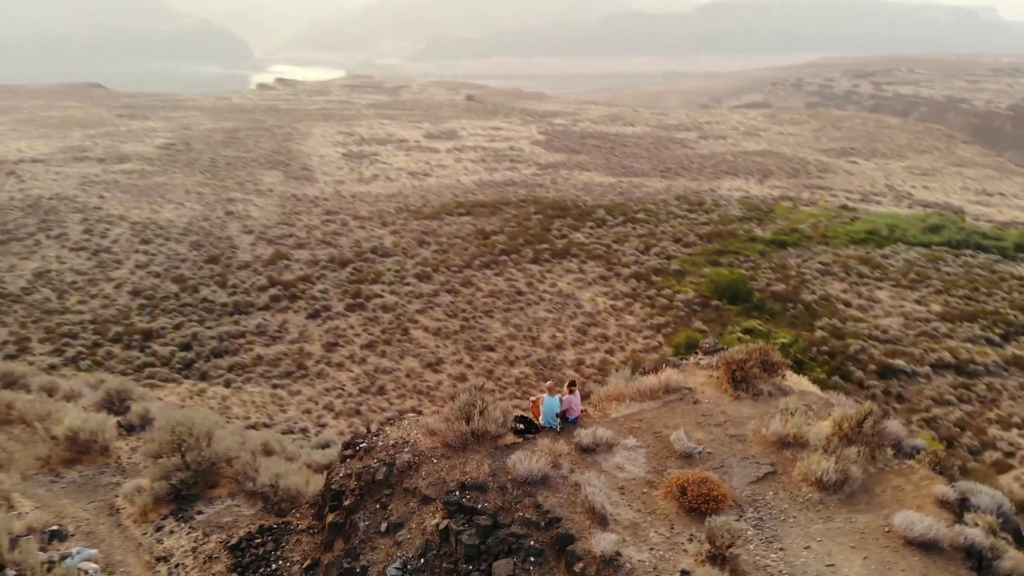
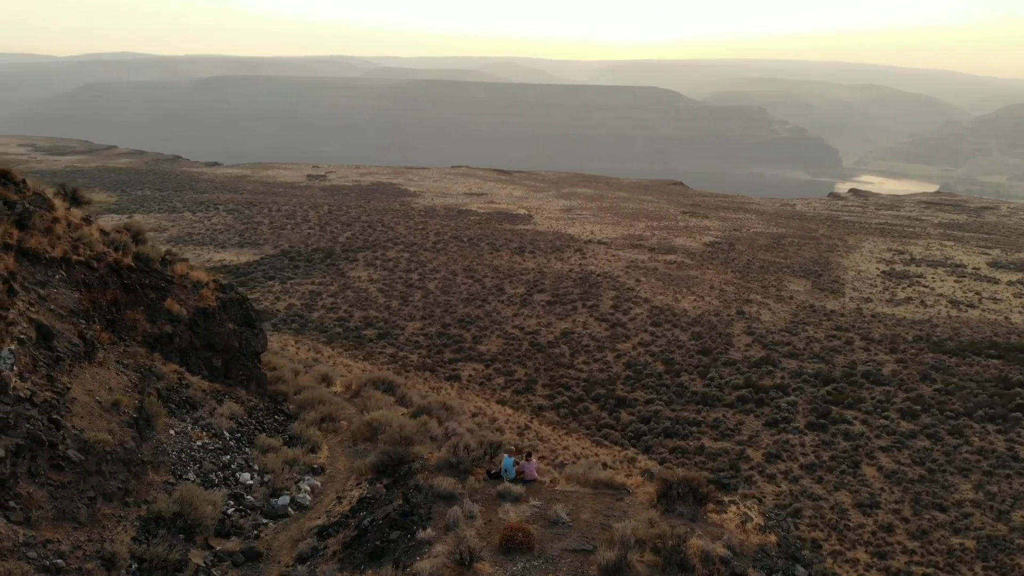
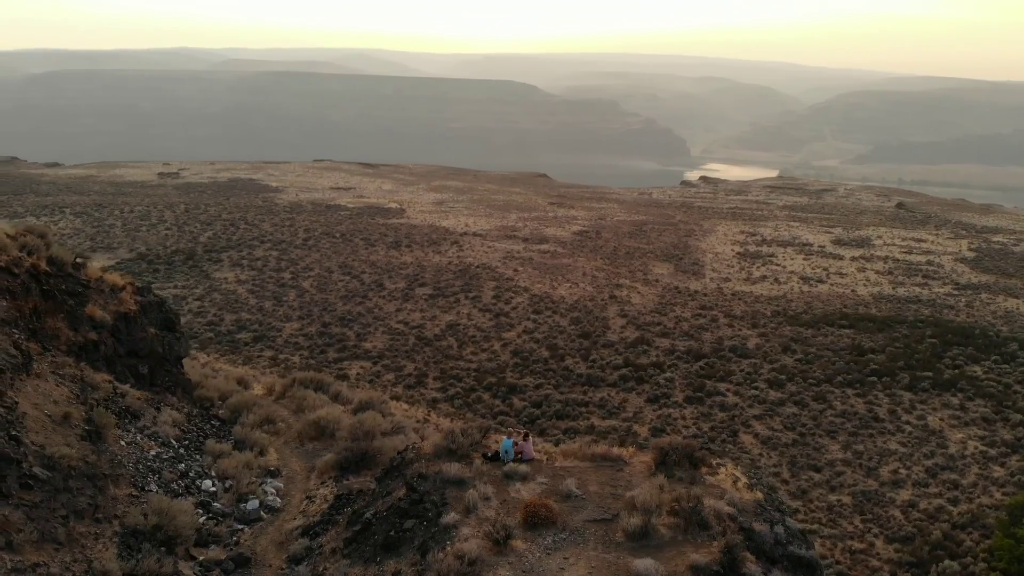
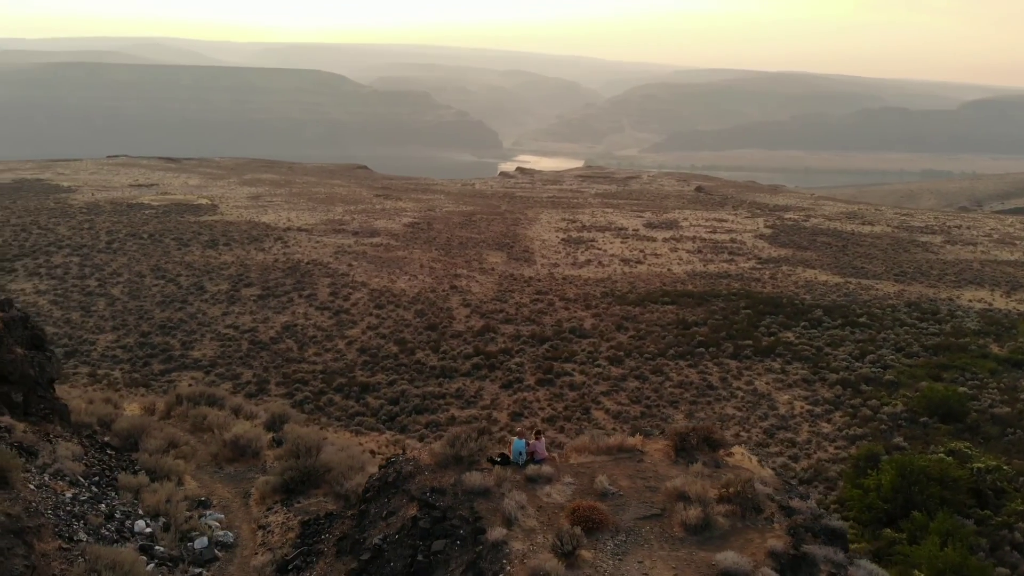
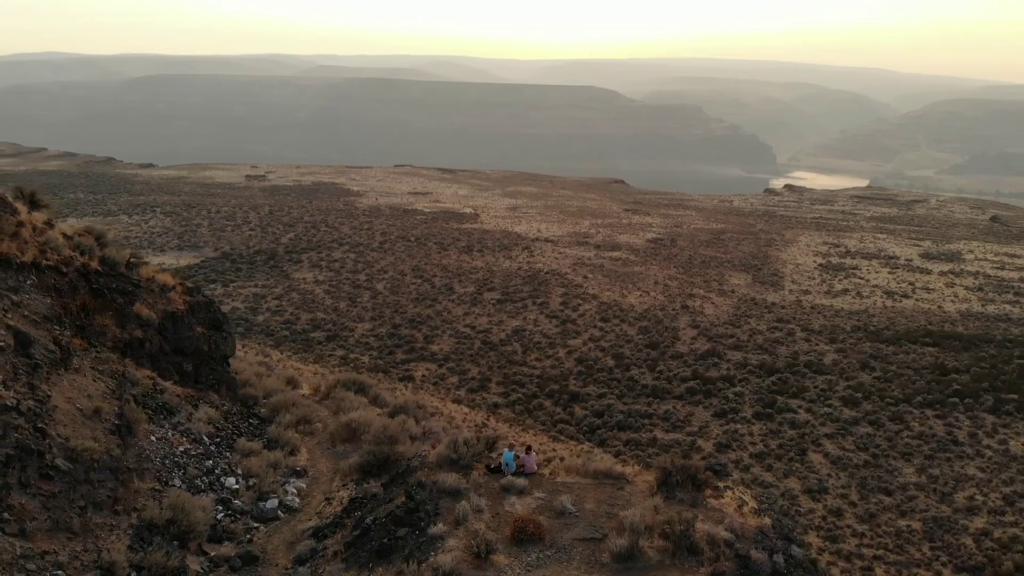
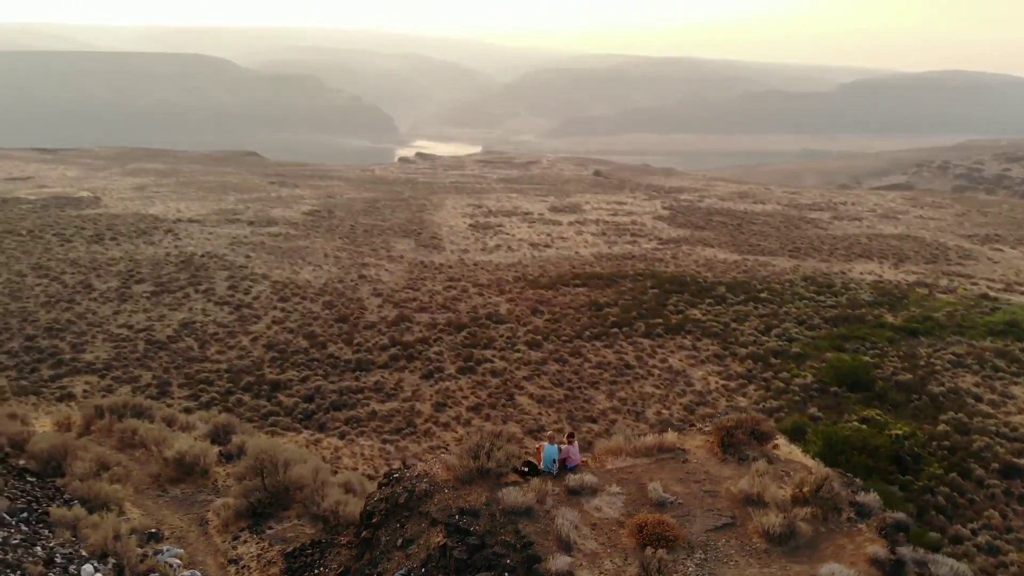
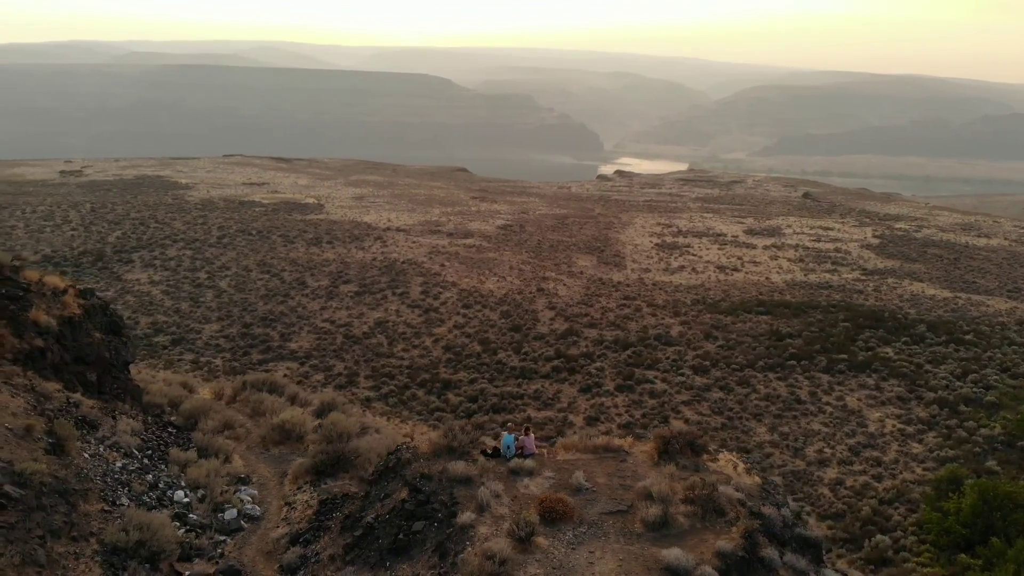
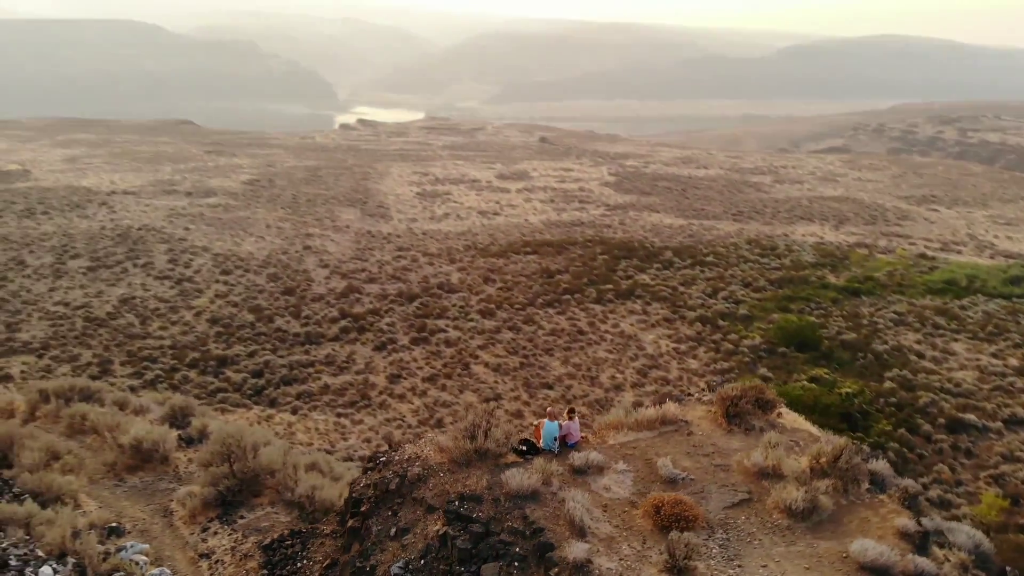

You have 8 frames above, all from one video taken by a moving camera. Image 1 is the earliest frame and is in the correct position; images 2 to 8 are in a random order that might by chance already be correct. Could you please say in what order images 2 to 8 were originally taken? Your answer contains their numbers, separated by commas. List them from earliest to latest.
8, 6, 4, 7, 3, 5, 2
